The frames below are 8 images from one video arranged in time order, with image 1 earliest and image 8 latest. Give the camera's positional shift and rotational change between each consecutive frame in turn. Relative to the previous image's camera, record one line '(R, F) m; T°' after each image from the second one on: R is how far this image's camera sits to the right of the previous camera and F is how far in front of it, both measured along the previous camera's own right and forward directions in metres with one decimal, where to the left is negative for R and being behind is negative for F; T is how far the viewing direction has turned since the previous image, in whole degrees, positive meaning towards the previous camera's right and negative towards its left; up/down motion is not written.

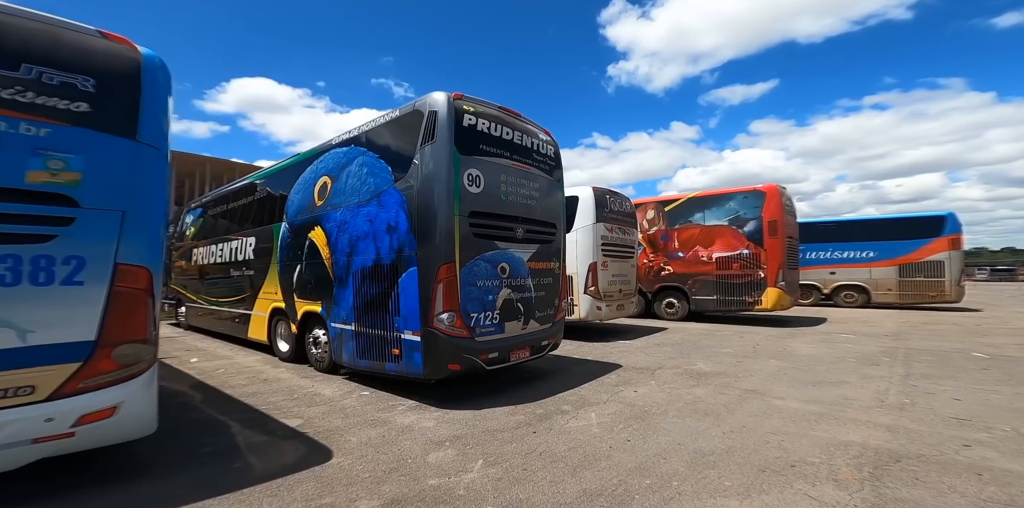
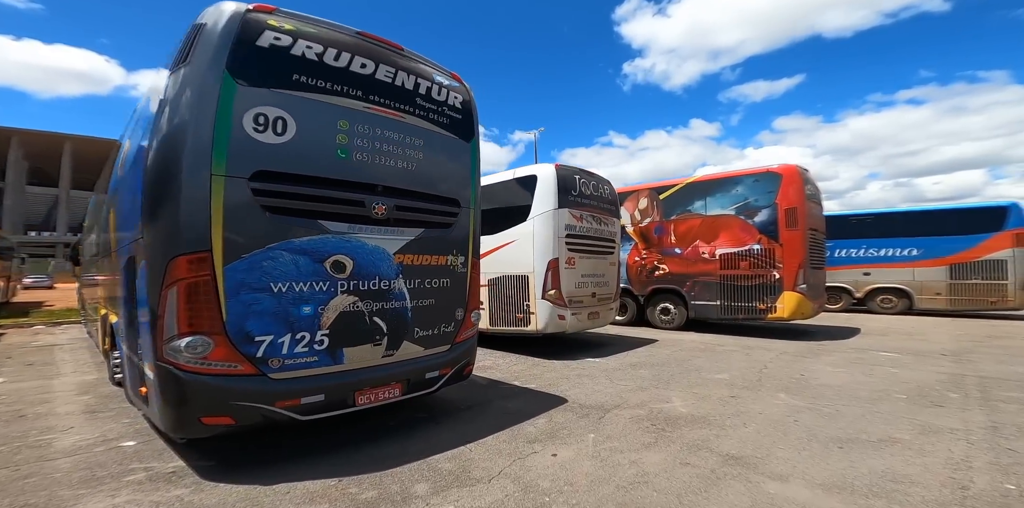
(+1.4, +1.8) m; -3°
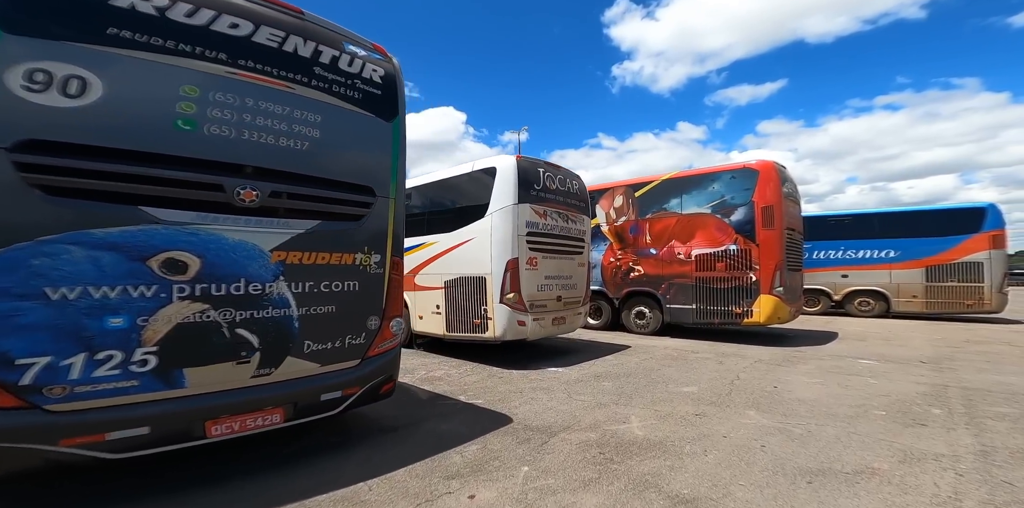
(+0.5, +0.6) m; +2°
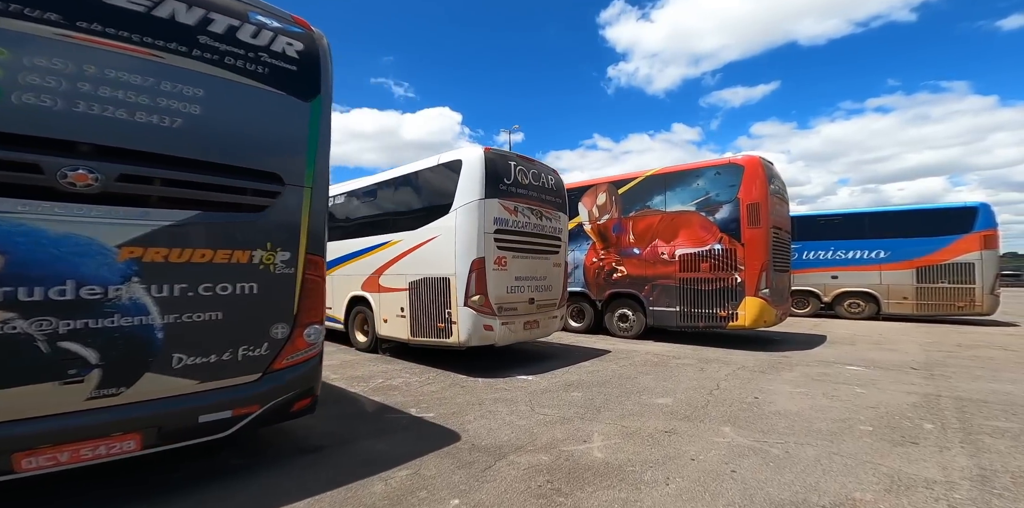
(+0.4, +0.5) m; +1°
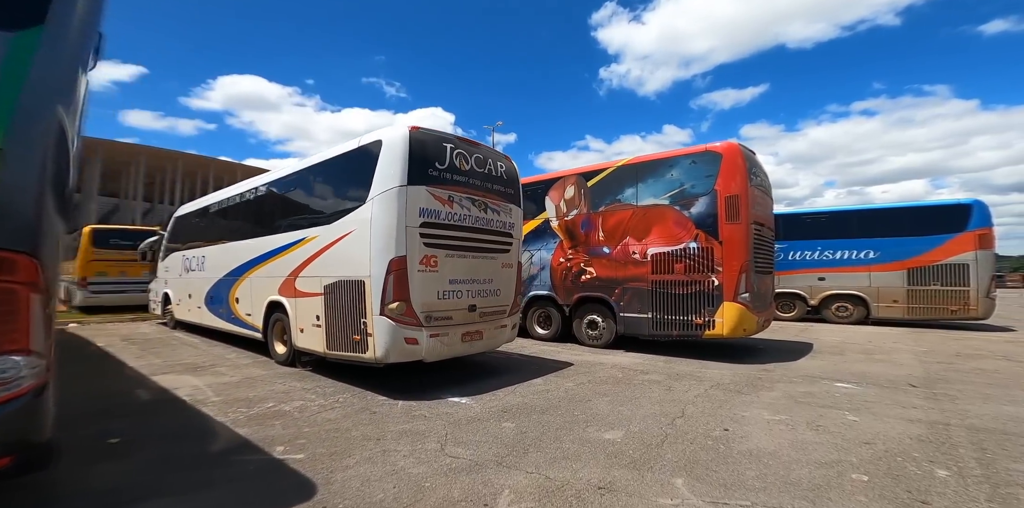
(+0.8, +1.1) m; +1°
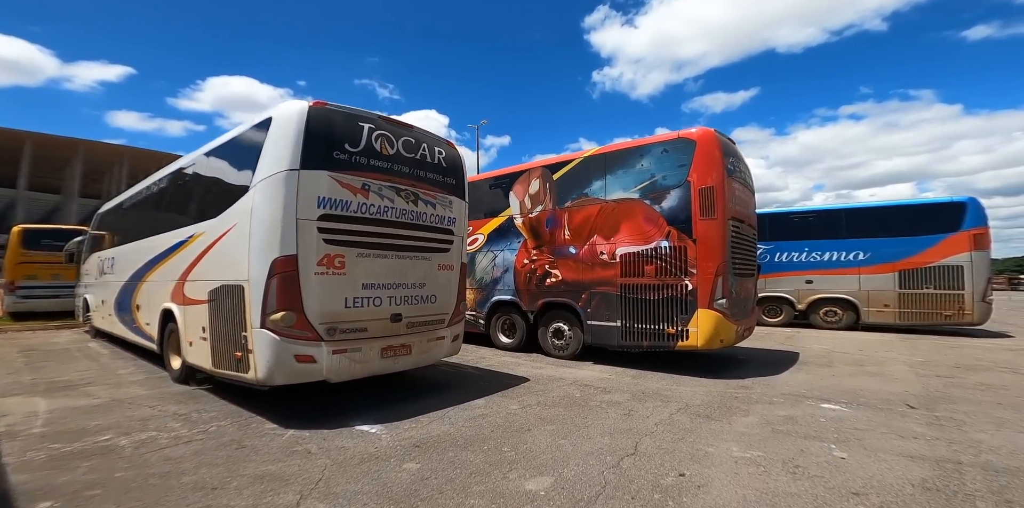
(+0.8, +1.0) m; +1°
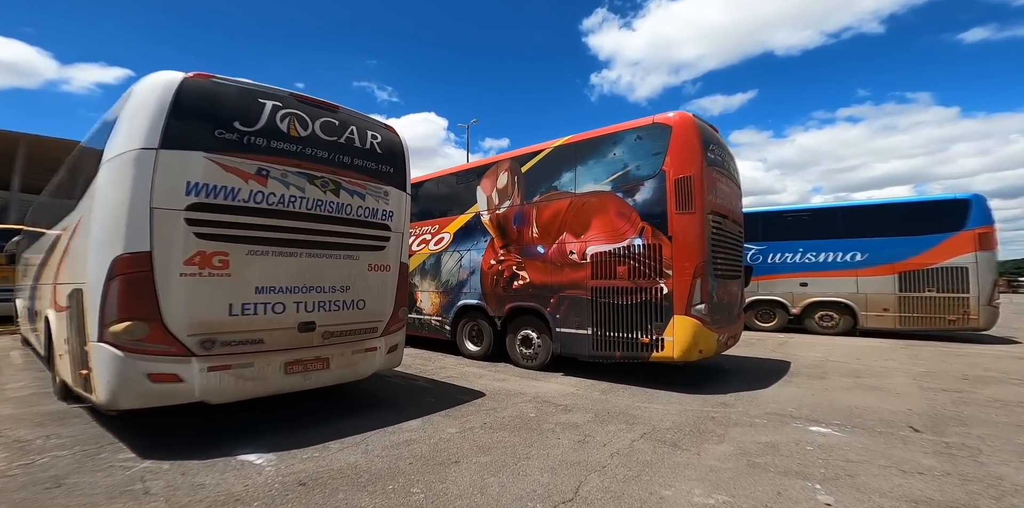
(+0.7, +0.8) m; 0°
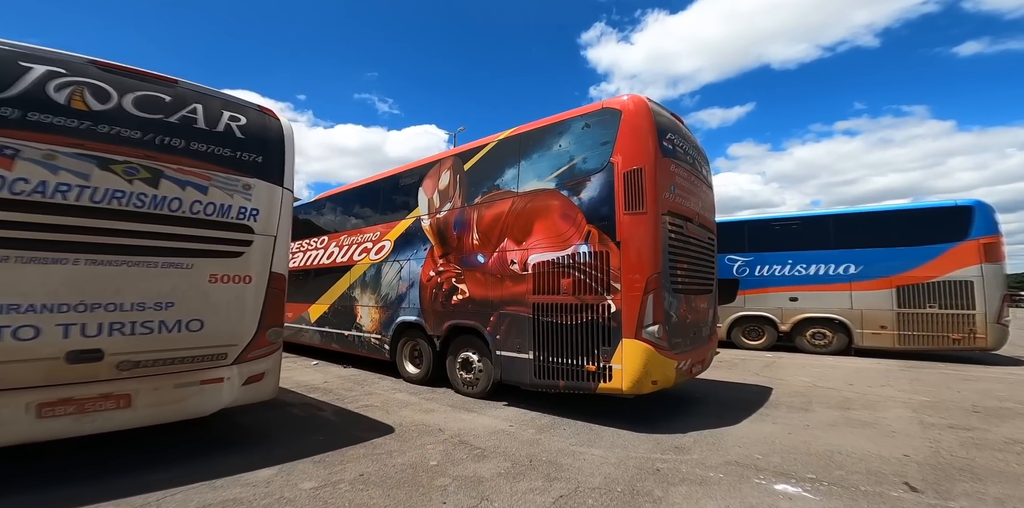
(+1.1, +1.1) m; 0°
